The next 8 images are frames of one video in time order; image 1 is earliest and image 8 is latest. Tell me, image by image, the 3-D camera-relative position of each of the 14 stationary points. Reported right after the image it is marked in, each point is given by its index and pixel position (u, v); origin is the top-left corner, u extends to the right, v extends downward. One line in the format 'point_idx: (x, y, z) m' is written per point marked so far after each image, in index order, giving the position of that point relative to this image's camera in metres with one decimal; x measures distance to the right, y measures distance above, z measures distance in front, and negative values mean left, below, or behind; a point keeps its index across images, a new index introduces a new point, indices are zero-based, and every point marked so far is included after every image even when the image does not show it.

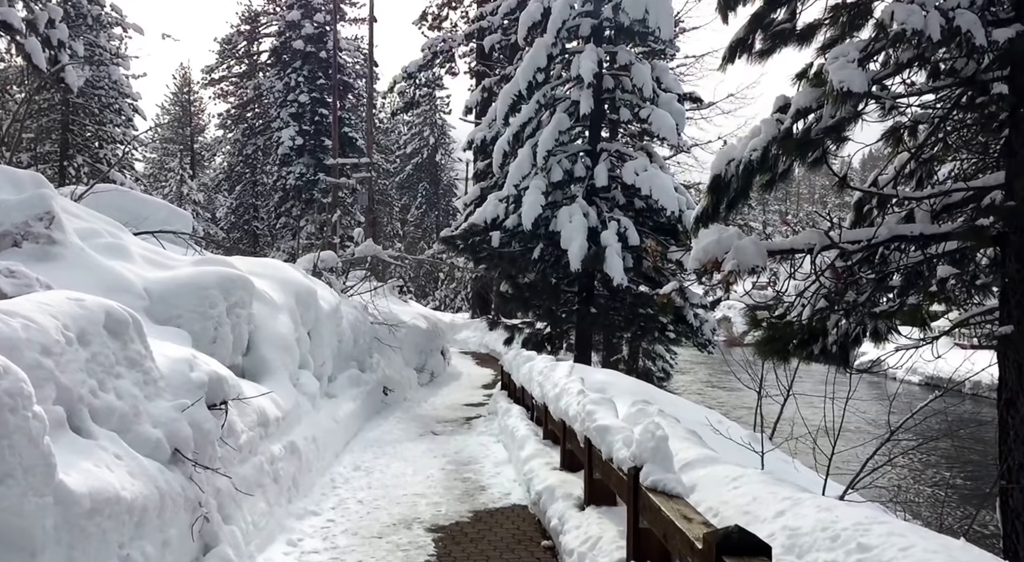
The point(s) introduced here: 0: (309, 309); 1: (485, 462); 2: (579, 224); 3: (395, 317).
0: (-2.5, -0.4, +9.8) m
1: (-0.3, -2.0, +9.0) m
2: (+1.1, +0.9, +13.3) m
3: (-2.3, -0.7, +16.1) m
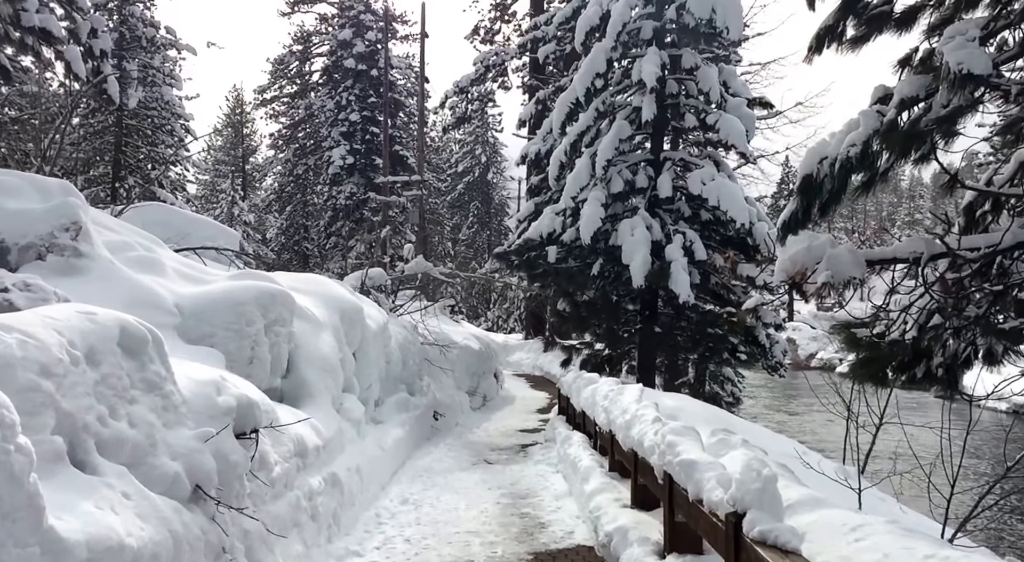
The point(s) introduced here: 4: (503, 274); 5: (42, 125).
0: (-1.8, -0.5, +9.2) m
1: (+0.3, -2.2, +8.2) m
2: (+2.0, +0.7, +12.4) m
3: (-1.3, -1.1, +15.5) m
4: (-0.2, +0.1, +19.5) m
5: (-8.9, +3.0, +15.5) m
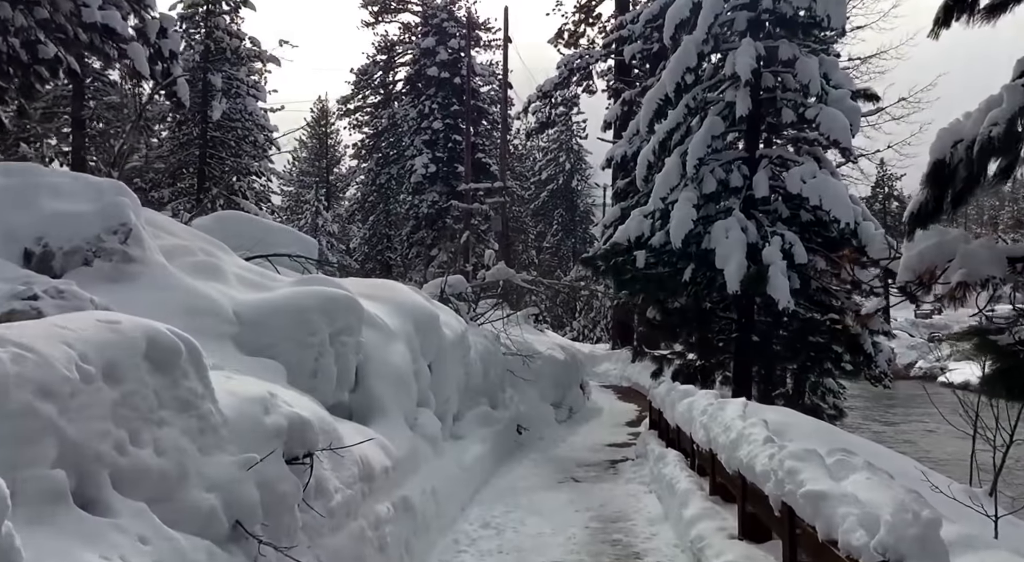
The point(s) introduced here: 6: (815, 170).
0: (-0.9, -0.6, +8.7) m
1: (+1.1, -2.2, +7.5) m
2: (+3.2, +0.6, +11.5) m
3: (+0.3, -1.2, +14.9) m
4: (+1.8, -0.1, +18.8) m
5: (-7.4, +2.7, +15.8) m
6: (+4.4, +1.6, +11.7) m
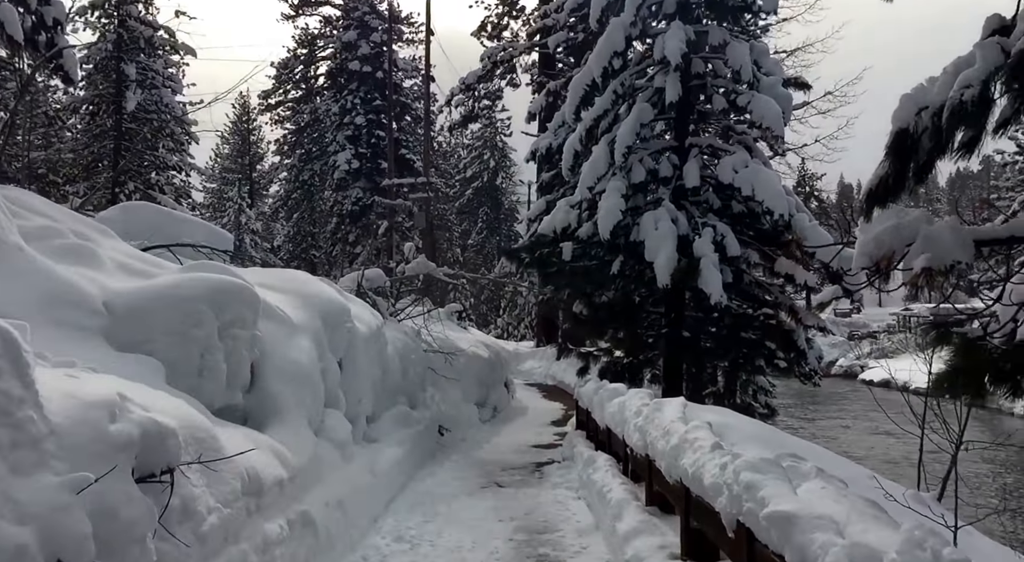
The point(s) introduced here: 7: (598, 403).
0: (-1.7, -0.5, +7.9) m
1: (+0.4, -2.1, +6.9) m
2: (+2.1, +0.7, +11.1) m
3: (-1.1, -1.1, +14.2) m
4: (+0.1, +0.1, +18.2) m
5: (-8.8, +2.9, +14.4) m
6: (+3.3, +1.7, +11.4) m
7: (+1.0, -1.4, +9.2) m
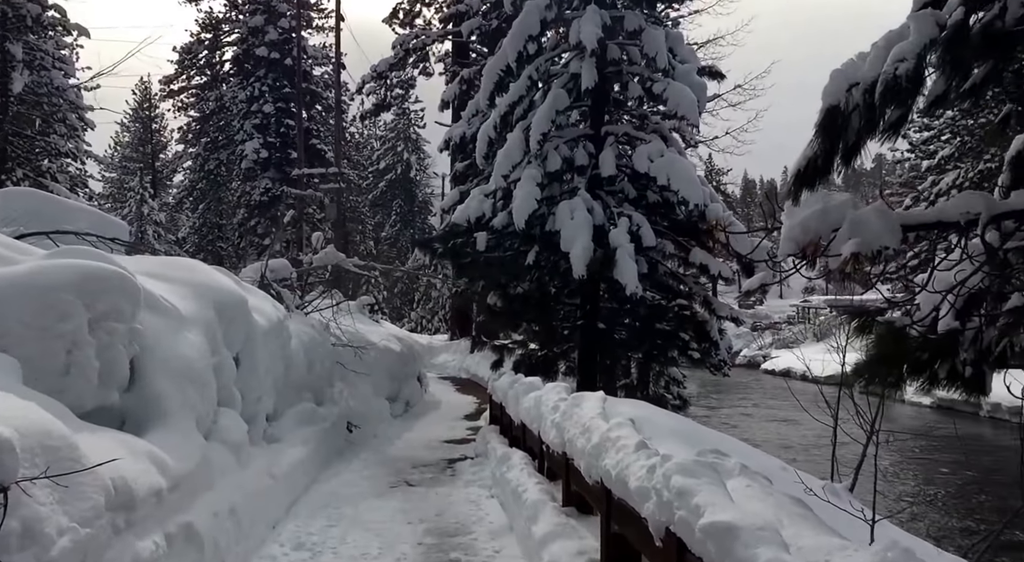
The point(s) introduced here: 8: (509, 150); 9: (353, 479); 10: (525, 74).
0: (-2.5, -0.4, +7.3) m
1: (-0.3, -2.0, +6.5) m
2: (+0.9, +0.8, +10.9) m
3: (-2.5, -1.0, +13.6) m
4: (-1.8, +0.2, +17.7) m
5: (-10.2, +3.0, +13.0) m
6: (+2.1, +1.8, +11.3) m
7: (0.0, -1.3, +8.9) m
8: (0.0, +1.8, +11.3) m
9: (-1.7, -2.1, +8.6) m
10: (+0.2, +3.0, +12.0) m
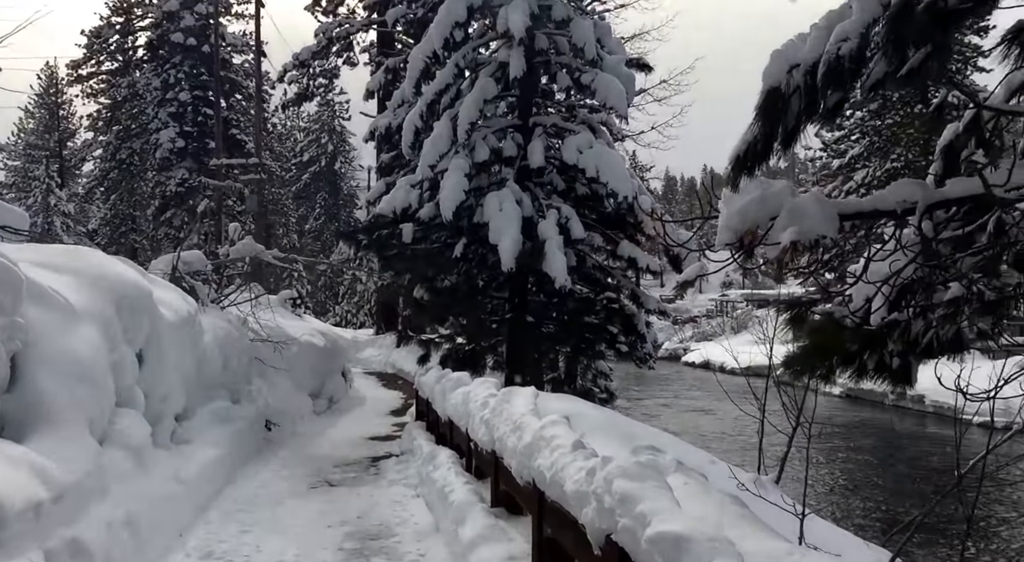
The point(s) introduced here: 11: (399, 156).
0: (-3.1, -0.3, +6.8) m
1: (-0.8, -1.9, +6.2) m
2: (0.0, +0.9, +10.7) m
3: (-3.7, -0.8, +13.1) m
4: (-3.4, +0.4, +17.2) m
5: (-11.3, +3.2, +11.7) m
6: (+1.1, +1.9, +11.1) m
7: (-0.8, -1.2, +8.6) m
8: (-1.0, +1.9, +11.0) m
9: (-2.4, -2.0, +8.2) m
10: (-0.8, +3.1, +11.6) m
11: (-2.2, +2.5, +16.0) m
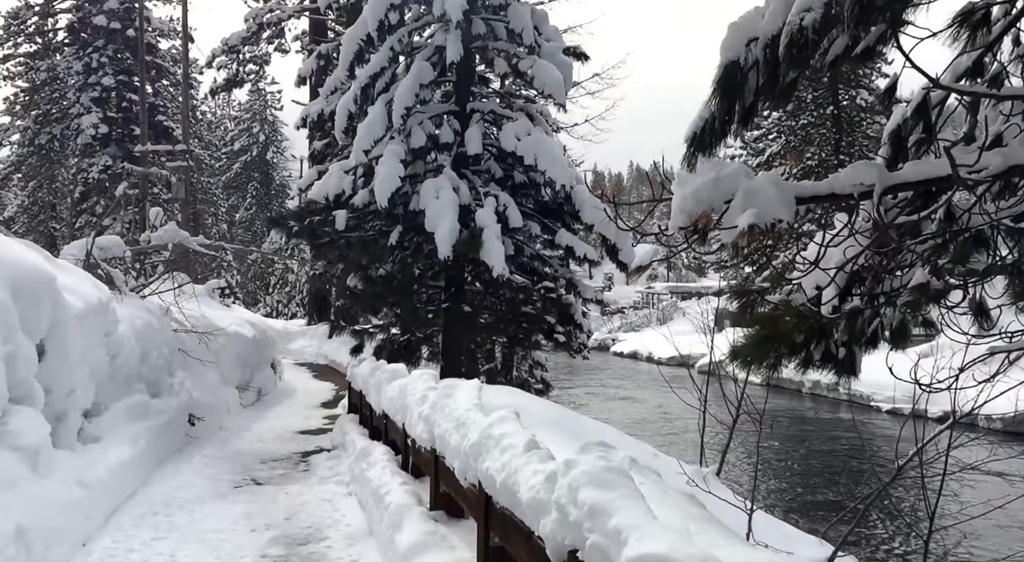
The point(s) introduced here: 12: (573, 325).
0: (-3.6, -0.2, +6.2) m
1: (-1.3, -1.8, +5.9) m
2: (-0.8, +1.0, +10.3) m
3: (-4.7, -0.7, +12.4) m
4: (-4.7, +0.6, +16.6) m
5: (-12.1, +3.3, +10.4) m
6: (+0.2, +2.1, +10.9) m
7: (-1.4, -1.1, +8.2) m
8: (-1.8, +2.1, +10.5) m
9: (-3.0, -1.9, +7.6) m
10: (-1.7, +3.3, +11.2) m
11: (-3.4, +2.7, +15.4) m
12: (+0.9, -0.7, +12.0) m
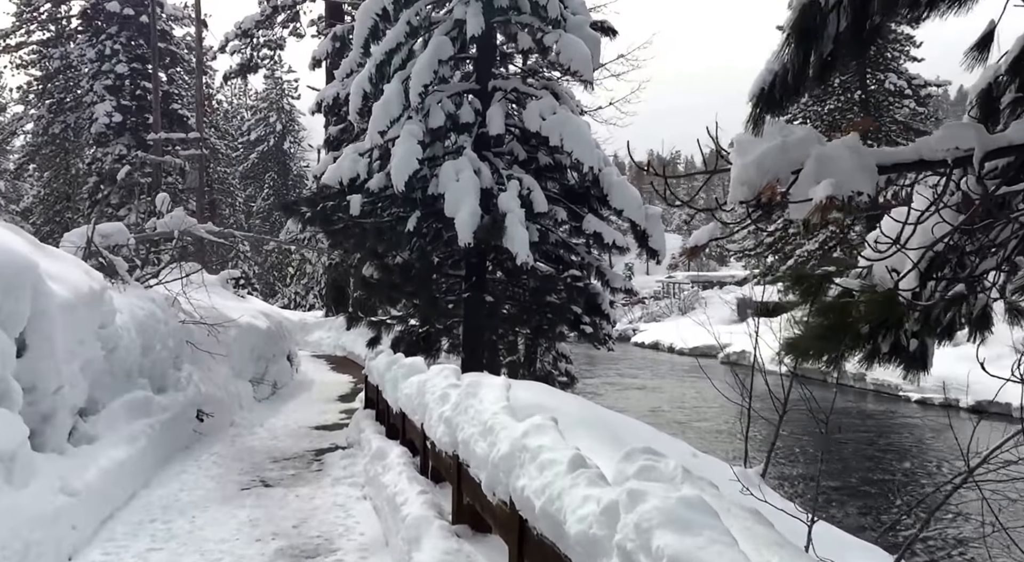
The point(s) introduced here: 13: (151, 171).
0: (-3.4, -0.1, +5.7) m
1: (-1.1, -1.8, +5.3) m
2: (-0.5, +1.2, +9.7) m
3: (-4.4, -0.5, +12.0) m
4: (-4.2, +0.8, +16.1) m
5: (-11.8, +3.5, +10.1) m
6: (+0.5, +2.2, +10.2) m
7: (-1.2, -1.0, +7.7) m
8: (-1.5, +2.2, +10.0) m
9: (-2.8, -1.8, +7.2) m
10: (-1.4, +3.4, +10.6) m
11: (-3.0, +2.9, +14.9) m
12: (+1.2, -0.5, +11.4) m
13: (-9.0, +2.9, +19.9) m
